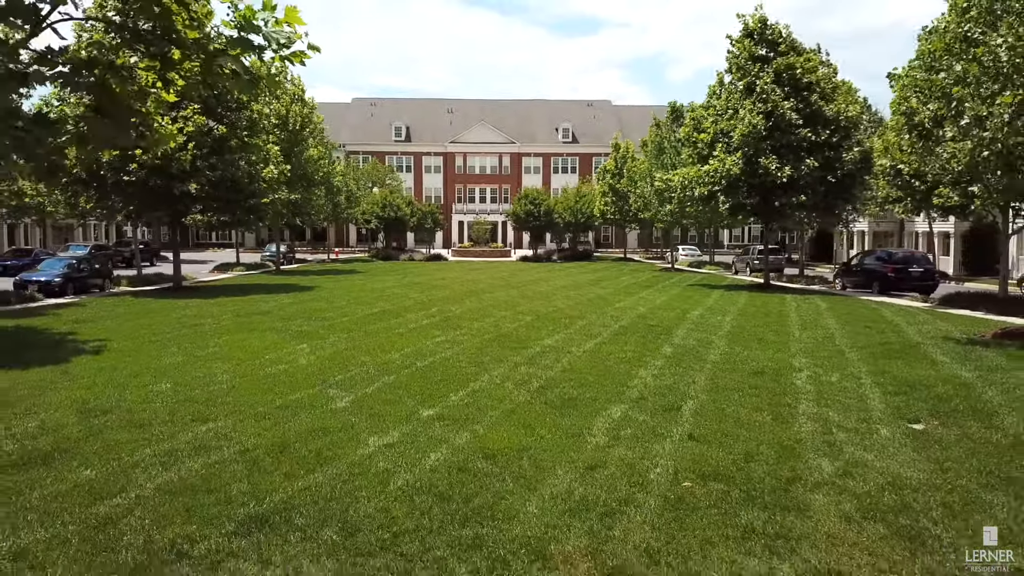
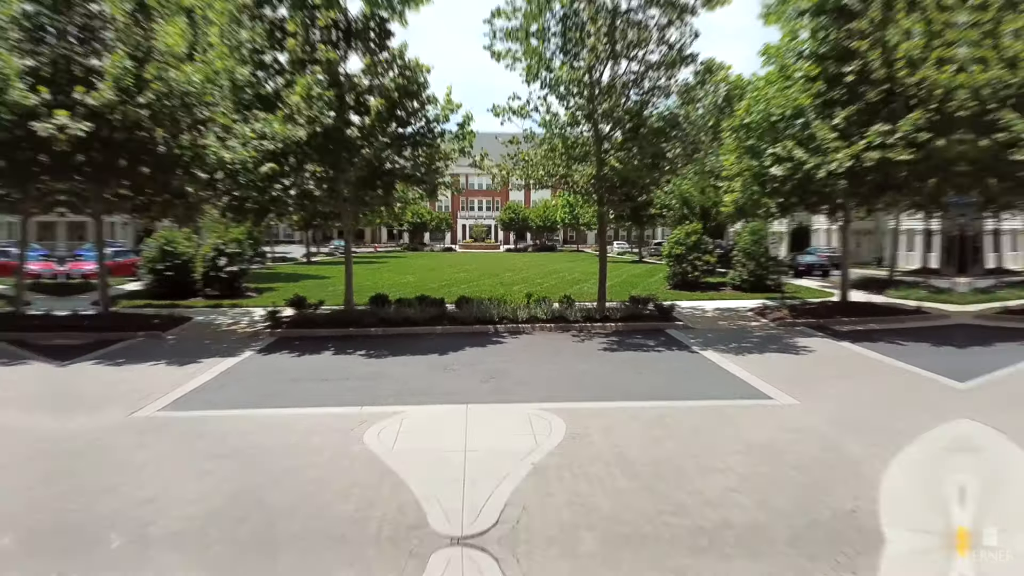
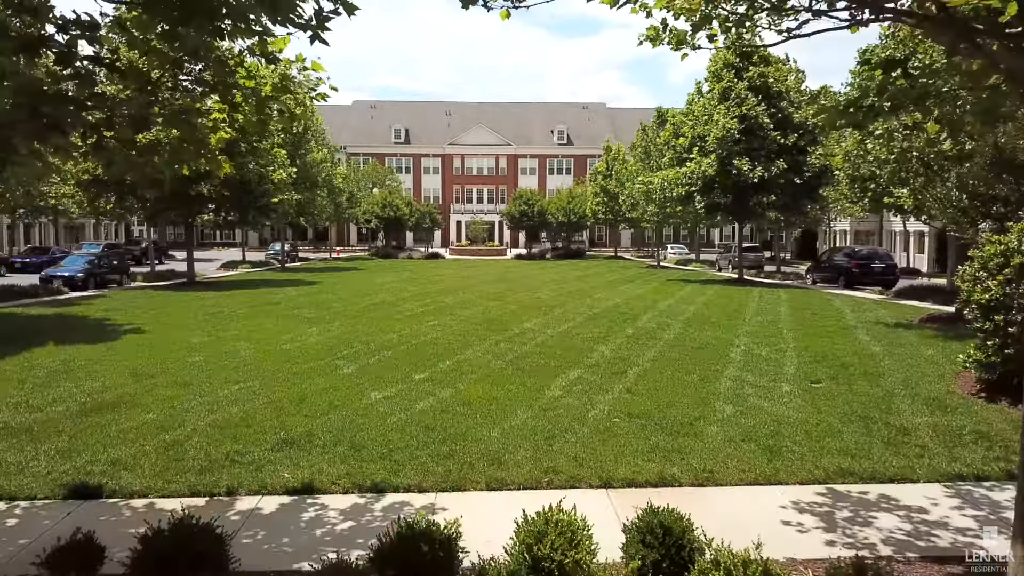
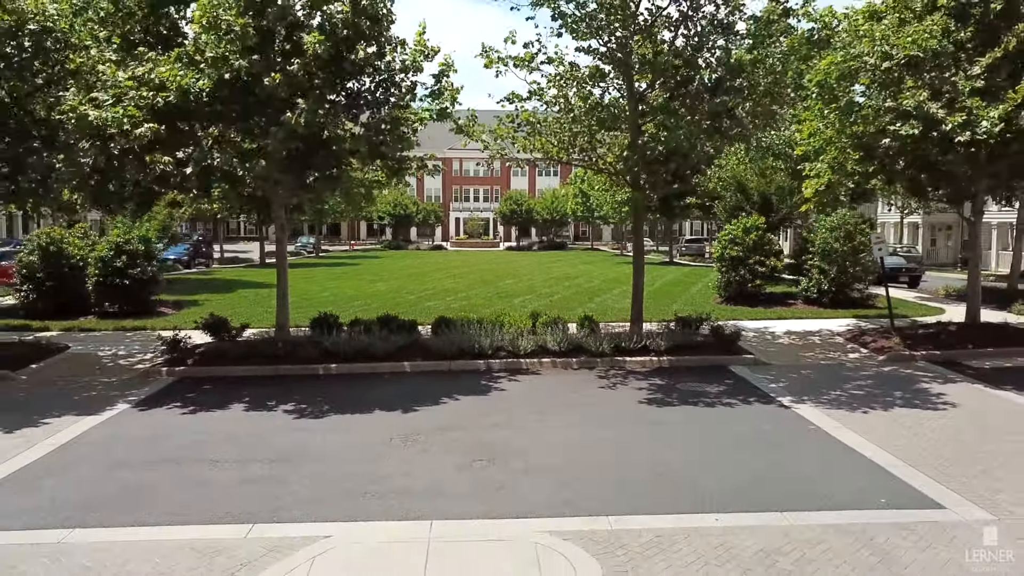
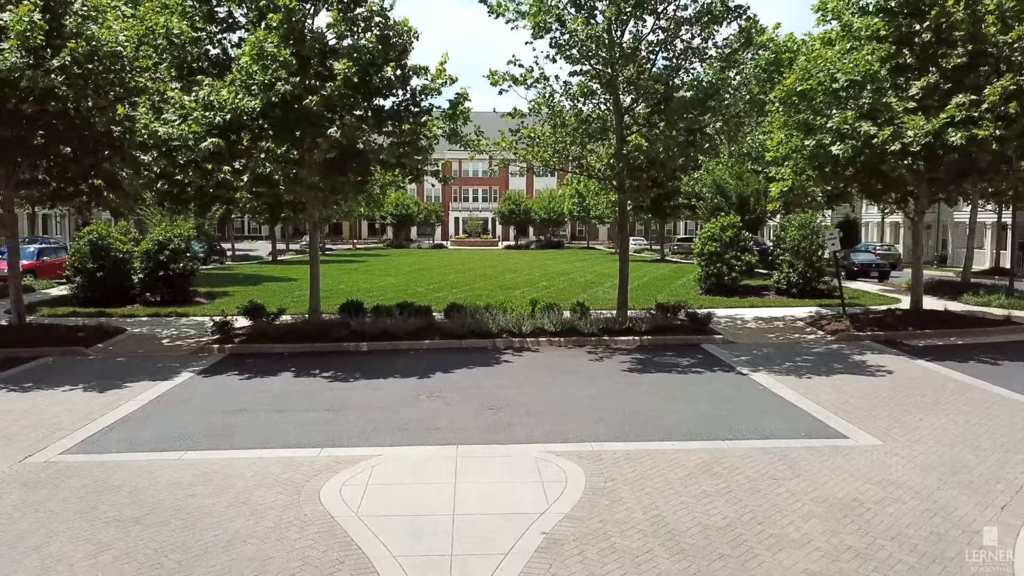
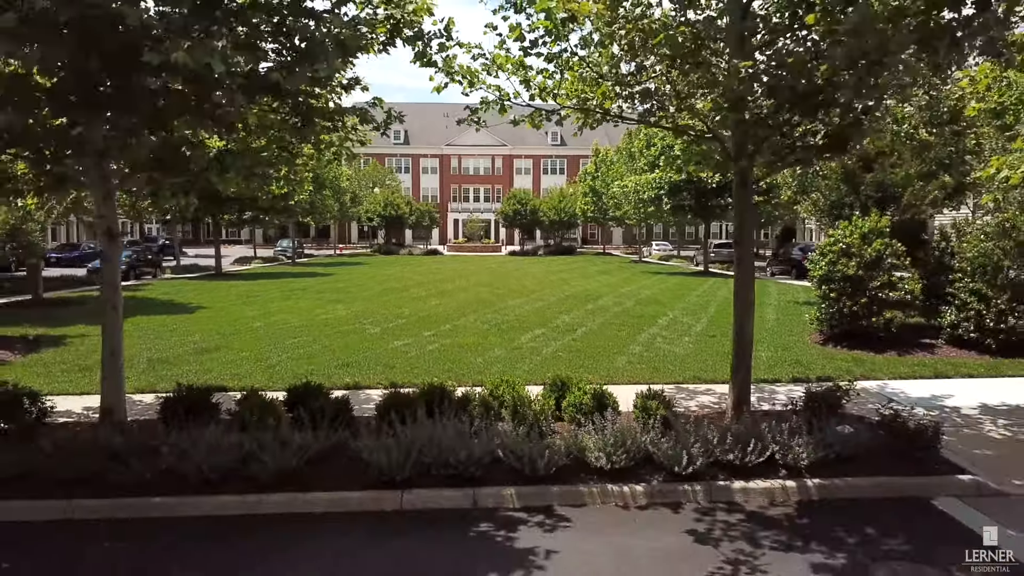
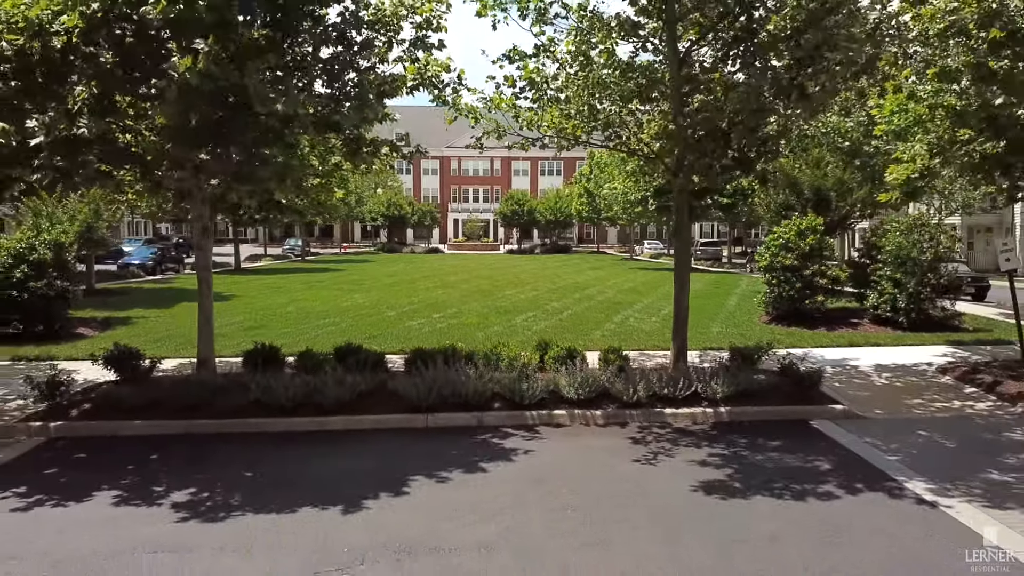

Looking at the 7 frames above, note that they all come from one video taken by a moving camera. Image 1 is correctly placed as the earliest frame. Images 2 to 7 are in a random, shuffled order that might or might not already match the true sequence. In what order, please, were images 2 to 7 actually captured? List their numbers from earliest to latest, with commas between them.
3, 6, 7, 4, 5, 2
